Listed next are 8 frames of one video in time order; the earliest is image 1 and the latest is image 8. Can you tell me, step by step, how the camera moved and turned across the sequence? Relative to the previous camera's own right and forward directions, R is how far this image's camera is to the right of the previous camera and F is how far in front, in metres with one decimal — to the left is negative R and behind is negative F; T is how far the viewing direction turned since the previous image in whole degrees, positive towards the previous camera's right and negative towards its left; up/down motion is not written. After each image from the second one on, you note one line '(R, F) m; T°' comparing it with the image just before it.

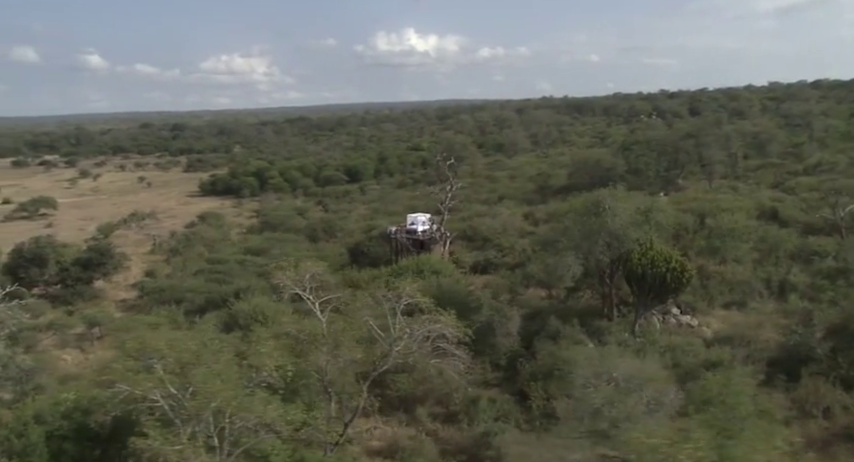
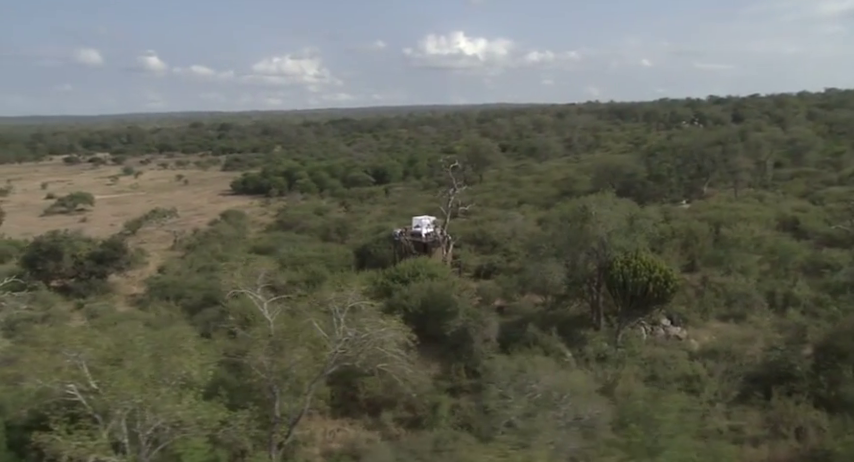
(+1.1, +0.2) m; -3°
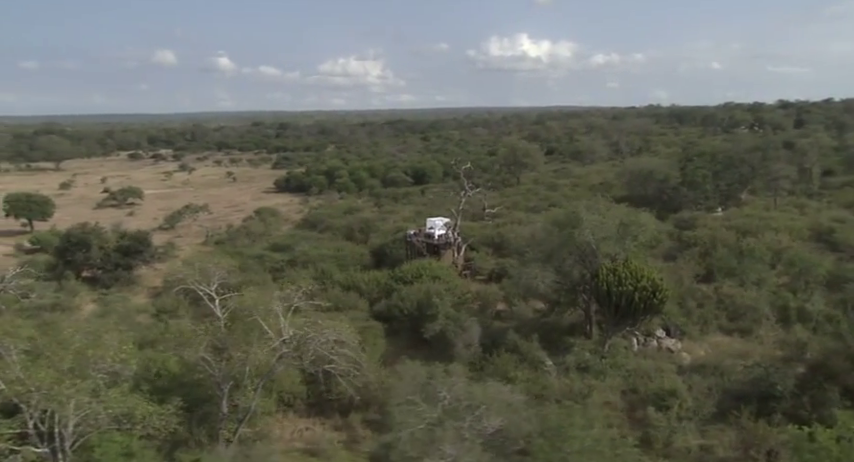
(+1.2, +0.2) m; -4°
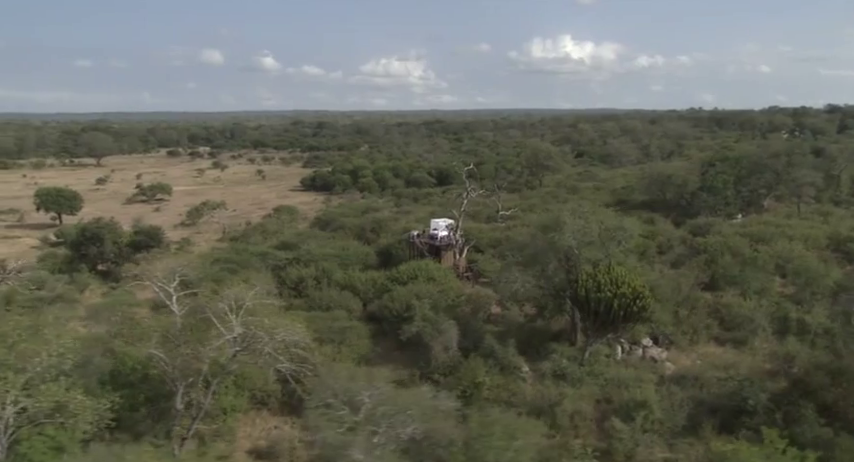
(+0.9, +0.1) m; -3°
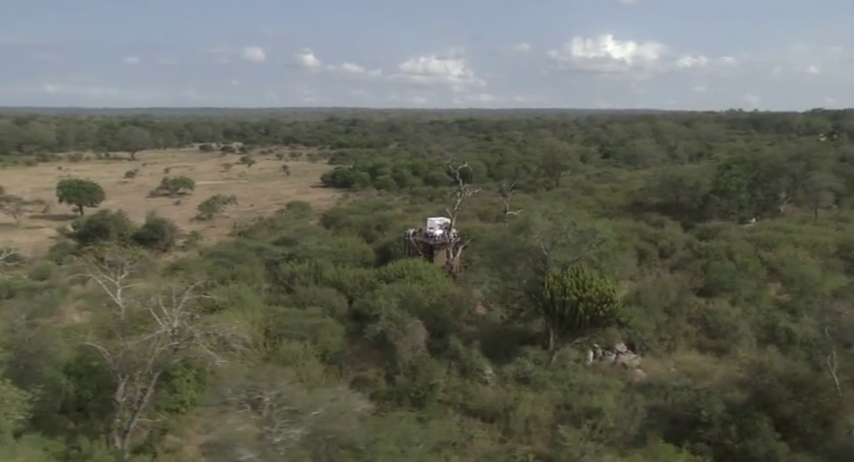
(+1.1, +0.2) m; -2°
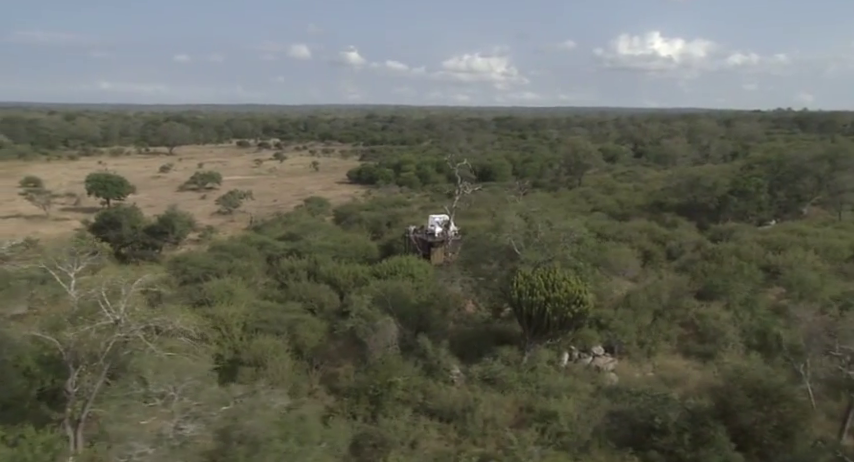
(+1.1, +0.1) m; -3°
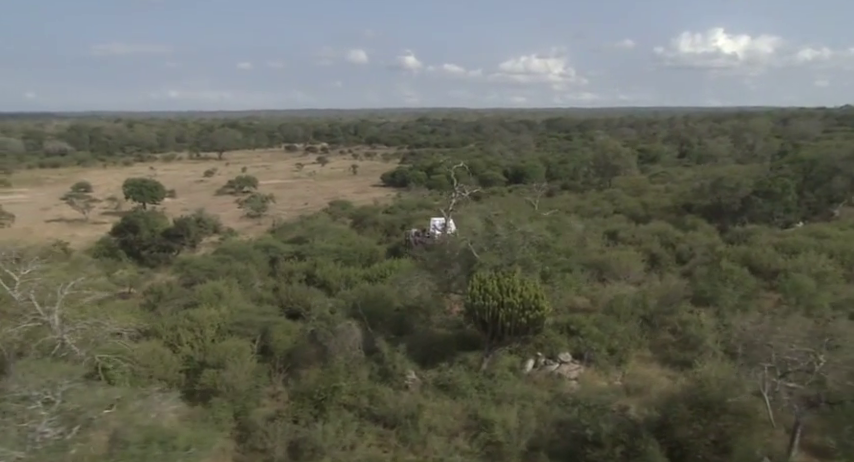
(+1.5, +0.1) m; -4°
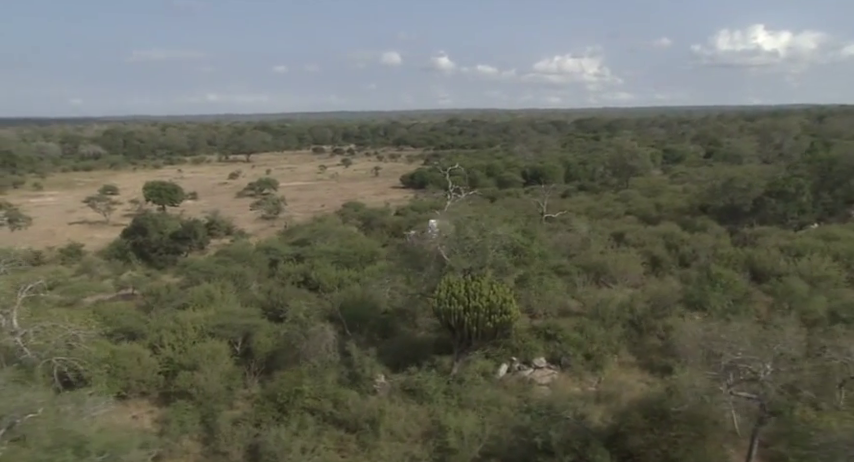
(+0.9, +0.1) m; -2°
